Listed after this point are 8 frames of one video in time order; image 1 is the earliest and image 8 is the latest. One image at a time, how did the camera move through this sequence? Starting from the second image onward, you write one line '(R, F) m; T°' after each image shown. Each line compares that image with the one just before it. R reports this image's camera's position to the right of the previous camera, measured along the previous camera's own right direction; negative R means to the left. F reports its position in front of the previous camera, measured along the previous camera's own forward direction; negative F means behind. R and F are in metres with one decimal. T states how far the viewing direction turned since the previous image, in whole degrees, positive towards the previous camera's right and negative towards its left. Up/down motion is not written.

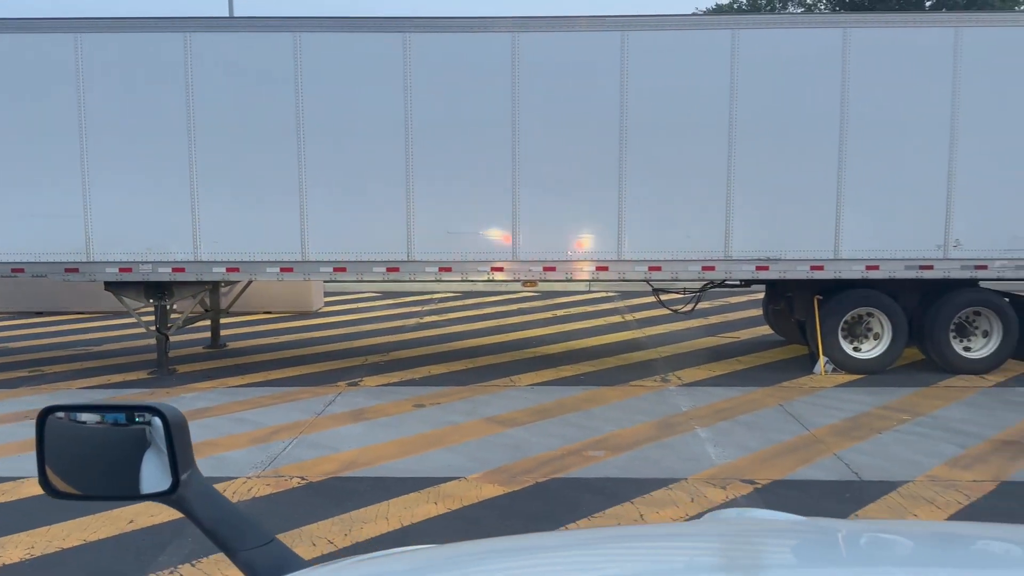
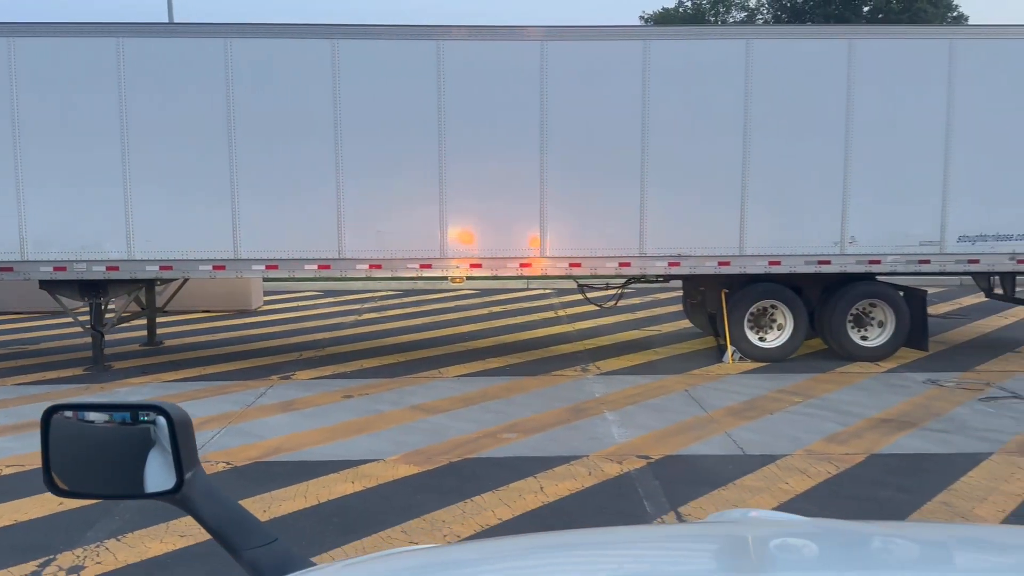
(+0.3, -0.4) m; +3°
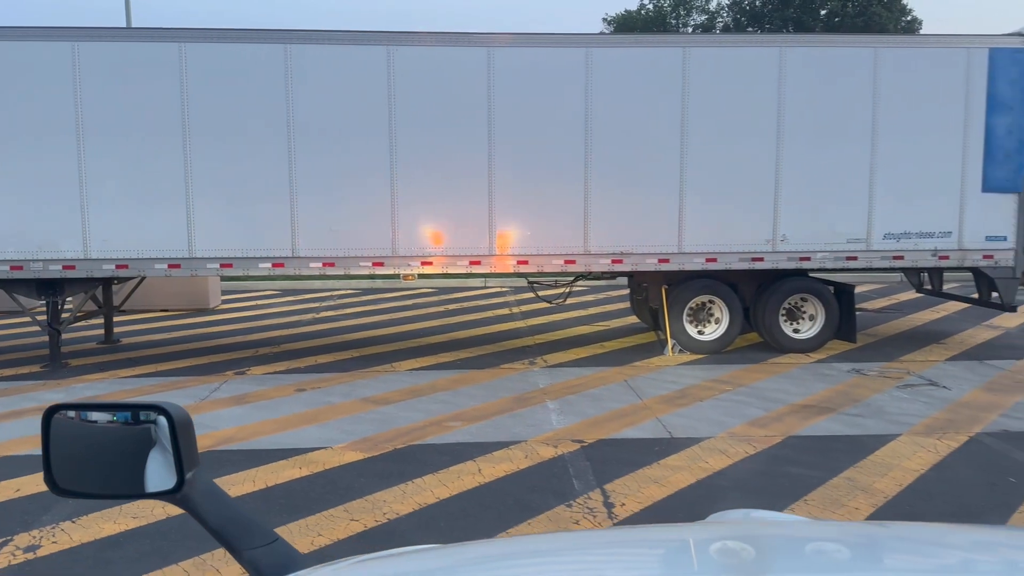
(+0.2, -0.4) m; +2°
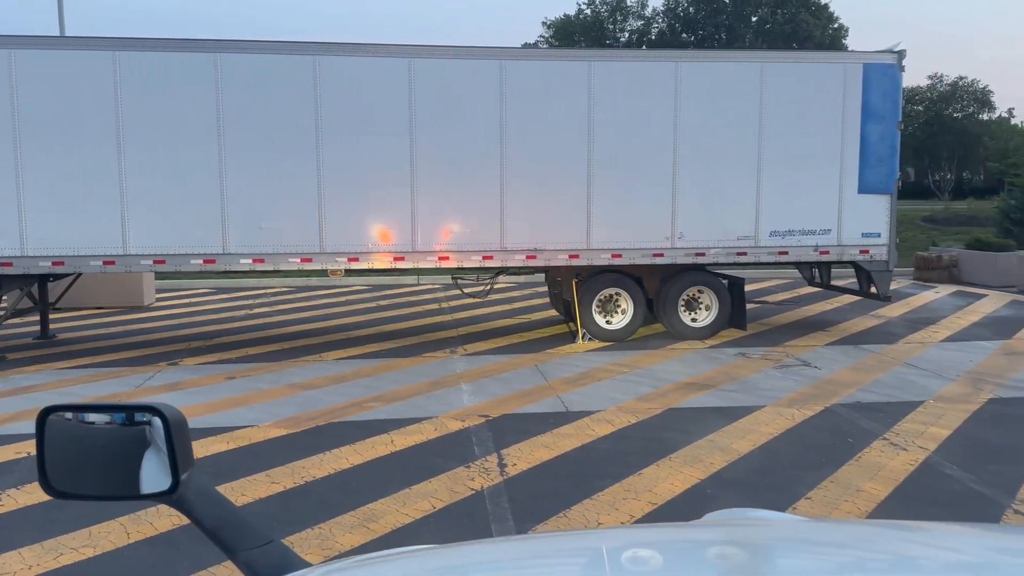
(+0.3, -0.8) m; +4°
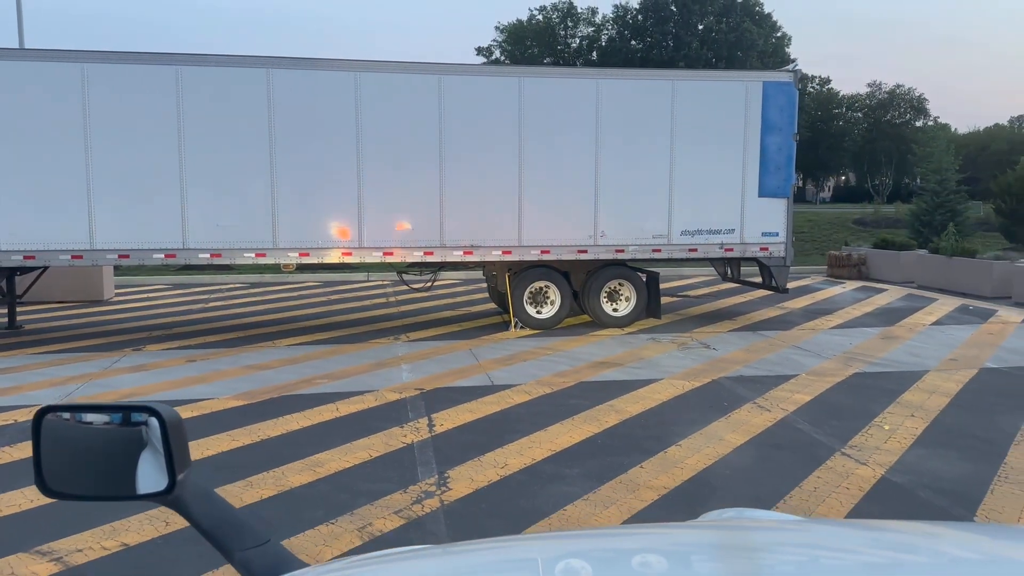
(+0.2, -1.1) m; +3°
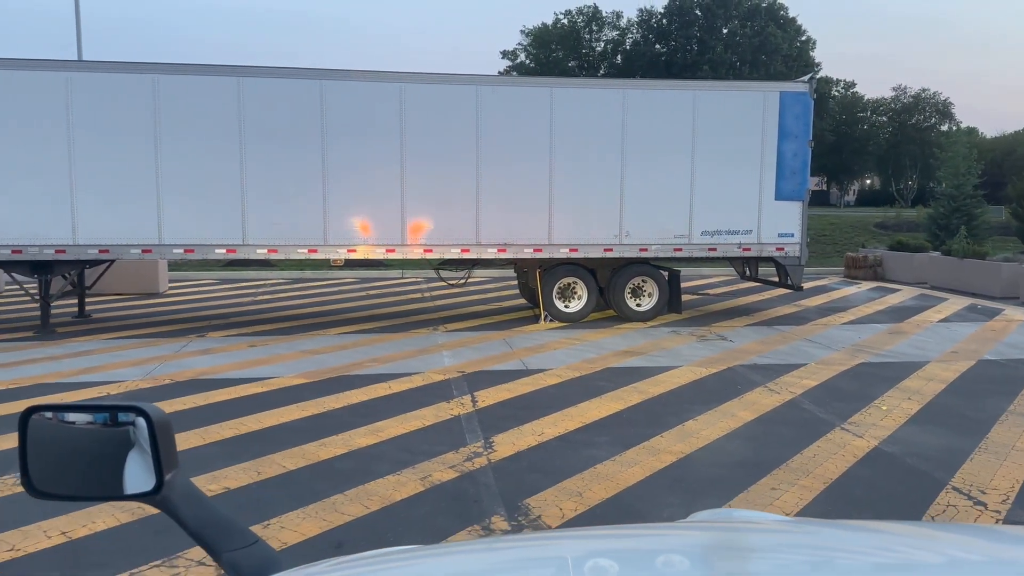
(-0.1, -0.9) m; -1°
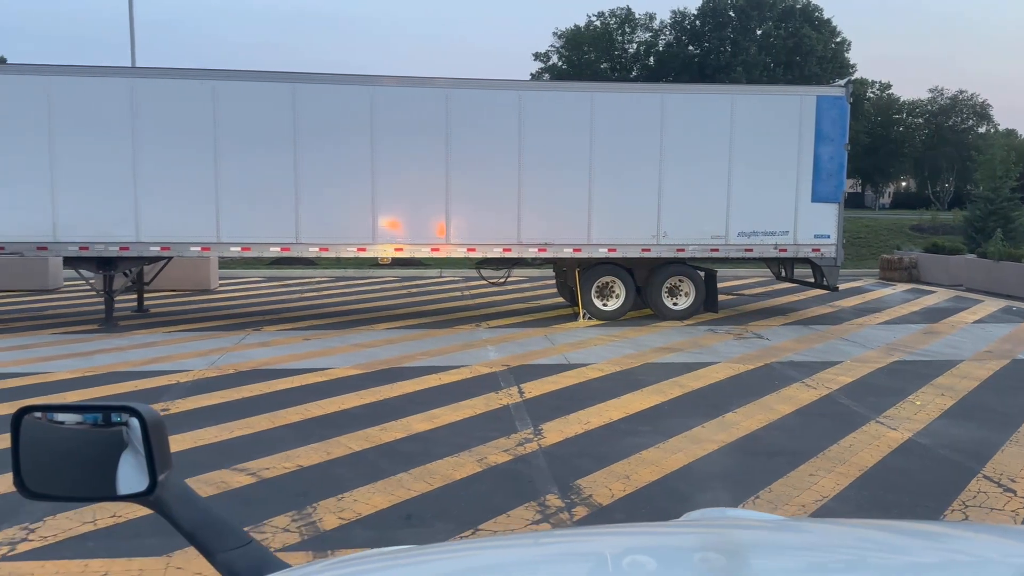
(-0.2, -0.4) m; -2°
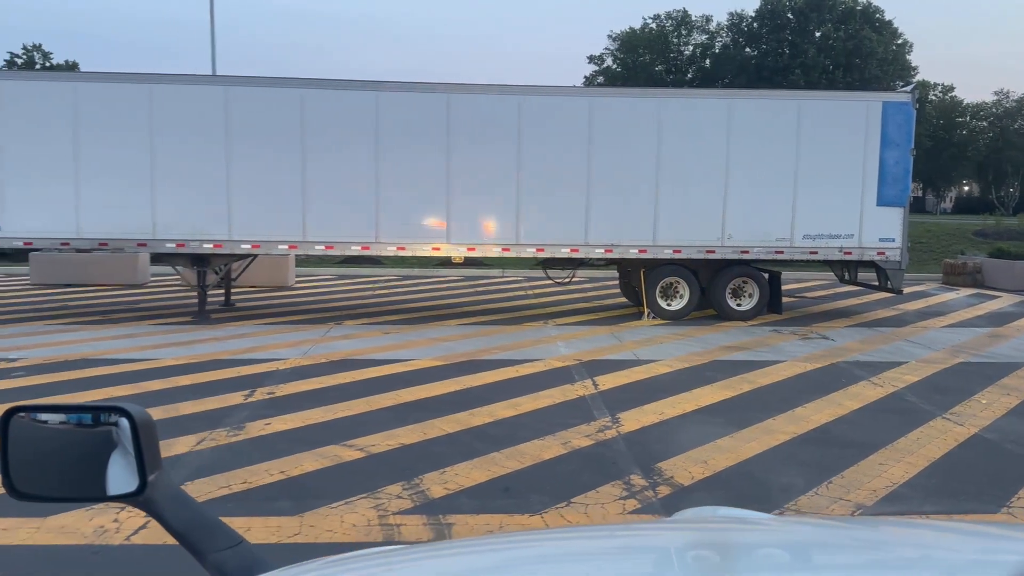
(-0.3, -0.5) m; -3°
